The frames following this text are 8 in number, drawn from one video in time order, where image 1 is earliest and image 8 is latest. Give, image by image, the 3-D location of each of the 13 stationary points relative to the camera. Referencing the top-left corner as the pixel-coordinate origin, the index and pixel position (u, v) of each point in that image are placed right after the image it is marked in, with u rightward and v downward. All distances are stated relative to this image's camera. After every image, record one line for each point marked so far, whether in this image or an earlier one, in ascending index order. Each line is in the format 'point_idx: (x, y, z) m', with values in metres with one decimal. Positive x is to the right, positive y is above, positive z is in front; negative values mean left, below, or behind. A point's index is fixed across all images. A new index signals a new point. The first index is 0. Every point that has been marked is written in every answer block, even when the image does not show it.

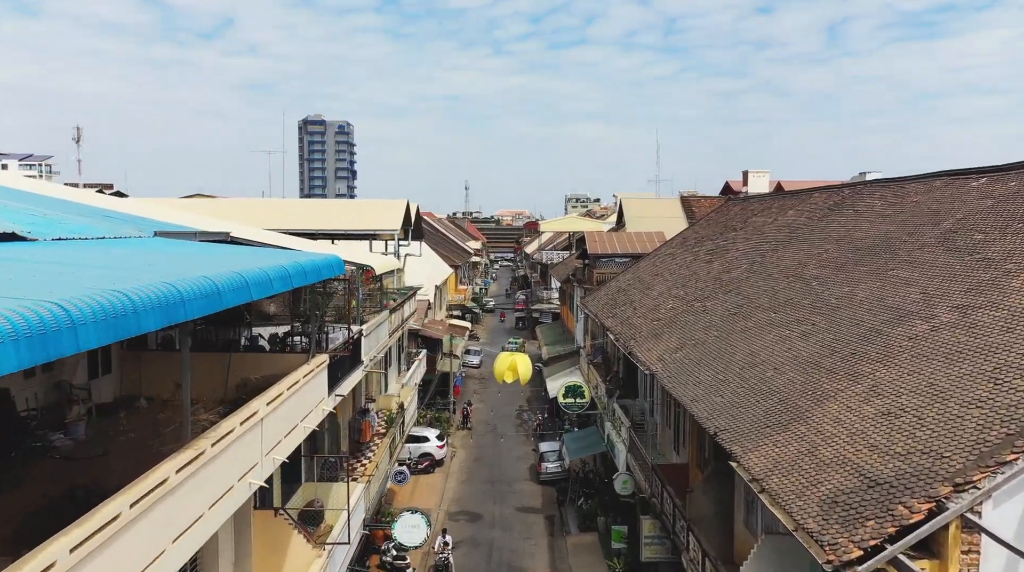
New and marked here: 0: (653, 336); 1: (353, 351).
0: (+3.1, -1.1, +19.6) m
1: (-2.7, -1.1, +15.1) m
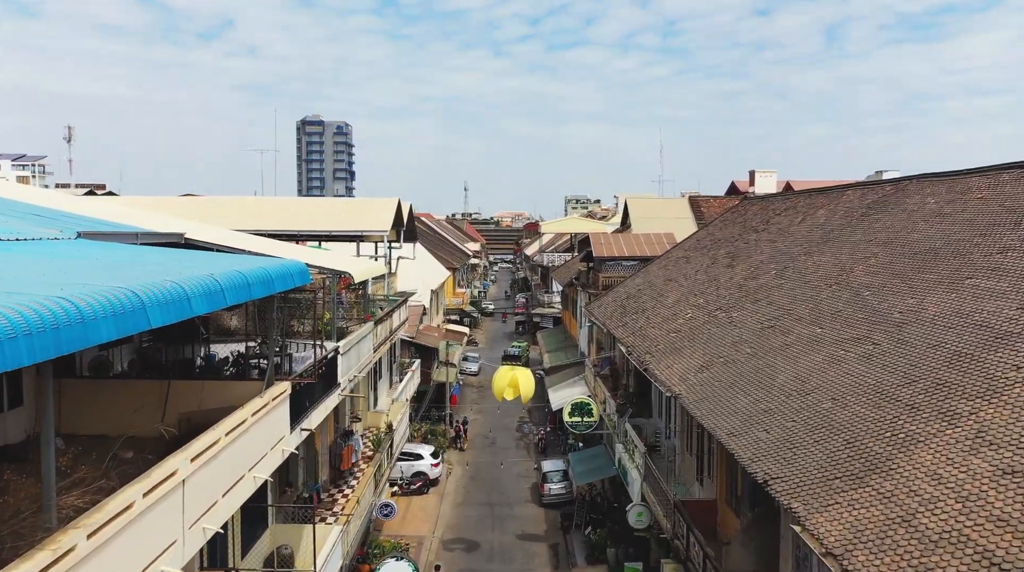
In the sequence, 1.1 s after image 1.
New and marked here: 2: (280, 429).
0: (+3.1, -1.3, +17.4) m
1: (-2.7, -1.3, +12.9) m
2: (-2.7, -1.6, +10.2) m
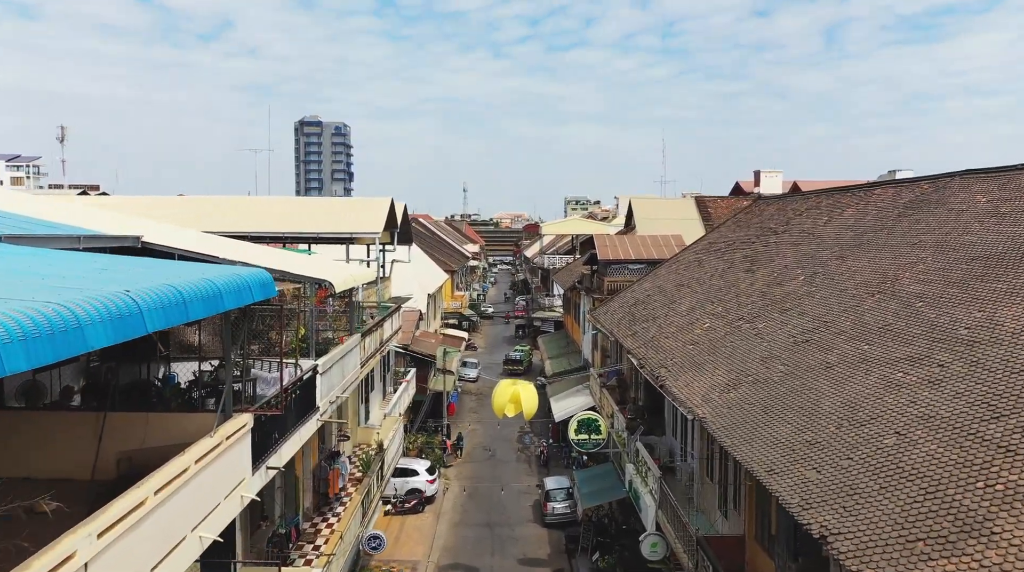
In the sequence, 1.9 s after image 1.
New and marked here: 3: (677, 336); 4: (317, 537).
0: (+3.2, -1.4, +15.7) m
1: (-2.7, -1.4, +11.2) m
2: (-2.6, -1.8, +8.6) m
3: (+3.4, -1.1, +18.5) m
4: (-3.2, -4.2, +14.7) m
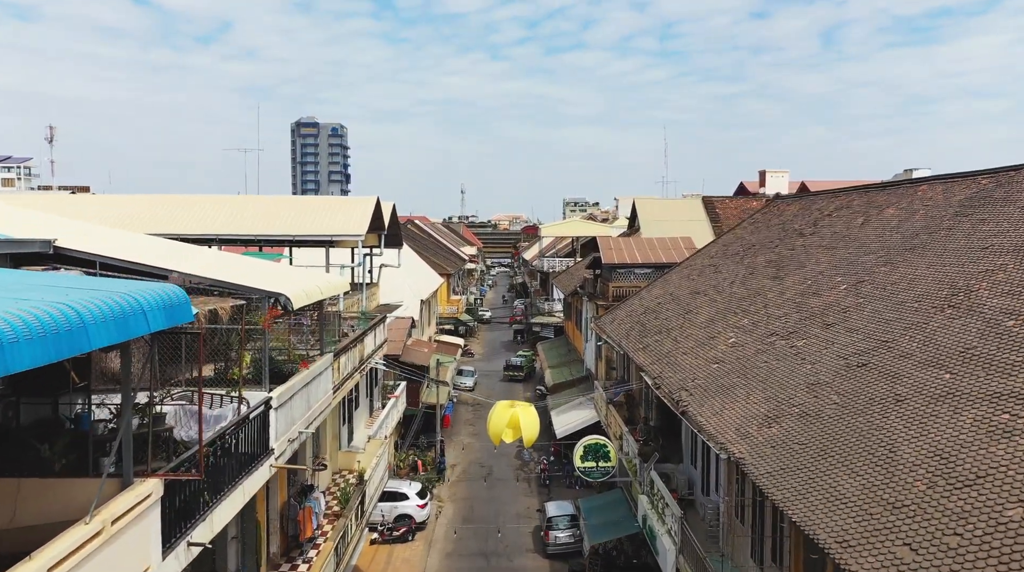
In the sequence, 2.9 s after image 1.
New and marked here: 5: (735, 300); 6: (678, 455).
0: (+3.1, -1.6, +13.6) m
1: (-2.7, -1.6, +9.0) m
2: (-2.7, -1.9, +6.4) m
3: (+3.4, -1.2, +16.3) m
4: (-3.3, -4.3, +12.5) m
5: (+4.6, -0.3, +18.2) m
6: (+3.4, -3.4, +17.9) m
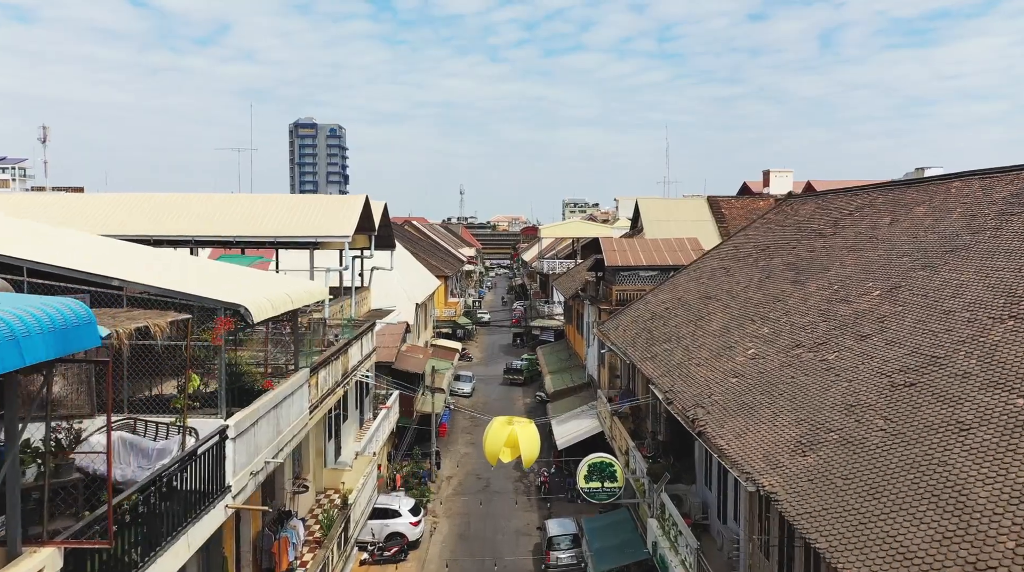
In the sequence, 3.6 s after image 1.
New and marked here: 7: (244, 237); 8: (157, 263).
0: (+3.1, -1.7, +12.2) m
1: (-2.7, -1.7, +7.6) m
2: (-2.7, -2.0, +5.0) m
3: (+3.4, -1.3, +14.9) m
4: (-3.3, -4.4, +11.1) m
5: (+4.6, -0.4, +16.8) m
6: (+3.3, -3.5, +16.5) m
7: (-5.7, +1.1, +19.1) m
8: (-4.5, +0.3, +11.3) m
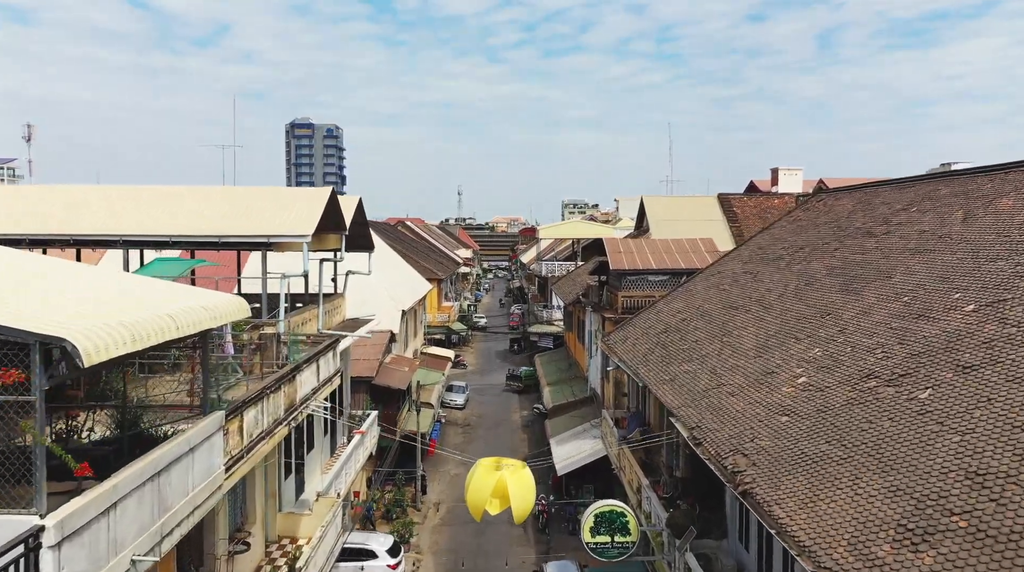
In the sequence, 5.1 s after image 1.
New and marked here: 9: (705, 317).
0: (+2.9, -1.8, +9.2) m
1: (-2.9, -1.8, +4.7) m
2: (-2.8, -2.2, +2.0) m
3: (+3.2, -1.5, +11.9) m
4: (-3.5, -4.6, +8.1) m
5: (+4.4, -0.5, +13.8) m
6: (+3.2, -3.7, +13.6) m
7: (-5.9, +0.9, +16.1) m
8: (-4.6, +0.2, +8.3) m
9: (+3.9, -0.6, +17.9) m
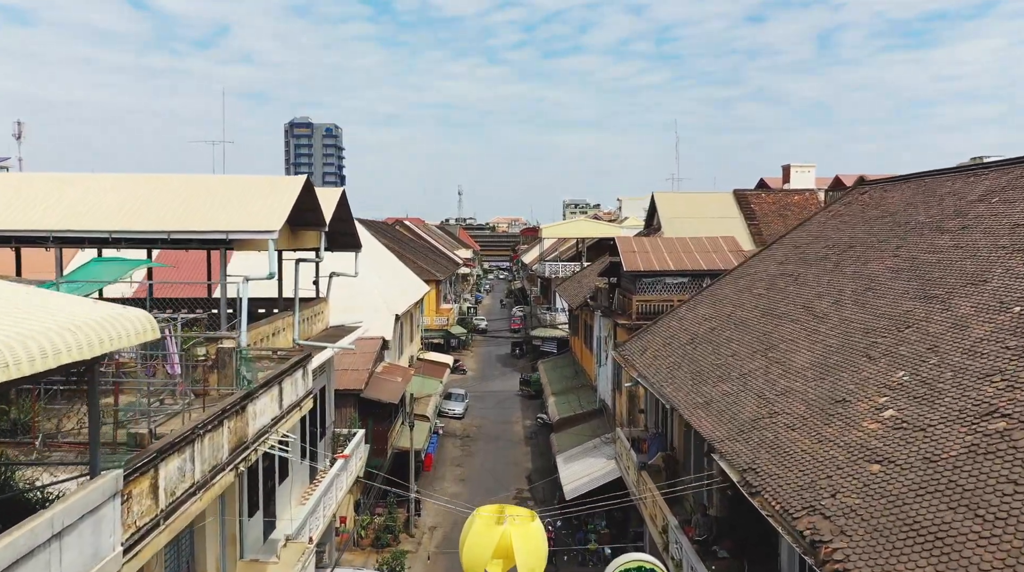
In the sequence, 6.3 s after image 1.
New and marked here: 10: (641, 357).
0: (+3.0, -1.9, +6.7) m
1: (-2.8, -1.9, +2.2) m
2: (-2.8, -2.2, -0.5) m
3: (+3.3, -1.6, +9.5) m
4: (-3.4, -4.6, +5.7) m
5: (+4.5, -0.6, +11.4) m
6: (+3.2, -3.7, +11.1) m
7: (-5.8, +0.8, +13.6) m
8: (-4.6, +0.1, +5.9) m
9: (+4.0, -0.7, +15.5) m
10: (+2.6, -1.4, +17.8) m
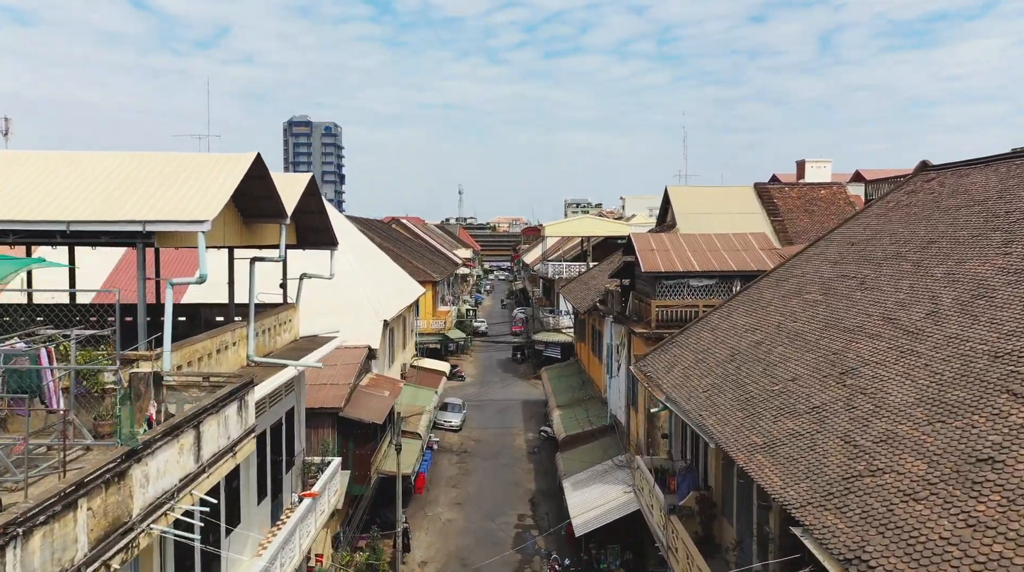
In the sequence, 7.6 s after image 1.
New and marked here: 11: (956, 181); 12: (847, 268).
0: (+3.0, -2.0, +3.7) m
1: (-2.8, -2.0, -0.8) m
2: (-2.8, -2.3, -3.4) m
3: (+3.3, -1.6, +6.5) m
4: (-3.4, -4.7, +2.7) m
5: (+4.5, -0.7, +8.4) m
6: (+3.3, -3.8, +8.1) m
7: (-5.8, +0.8, +10.7) m
8: (-4.5, +0.1, +2.9) m
9: (+4.0, -0.8, +12.5) m
10: (+2.7, -1.5, +14.9) m
11: (+7.5, +1.7, +14.8) m
12: (+5.4, +0.3, +14.2) m
